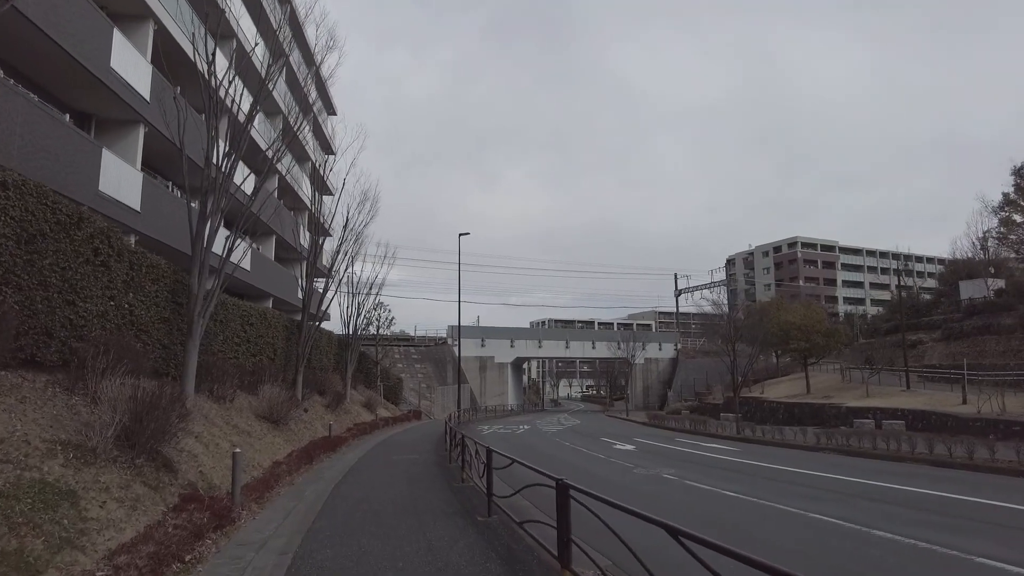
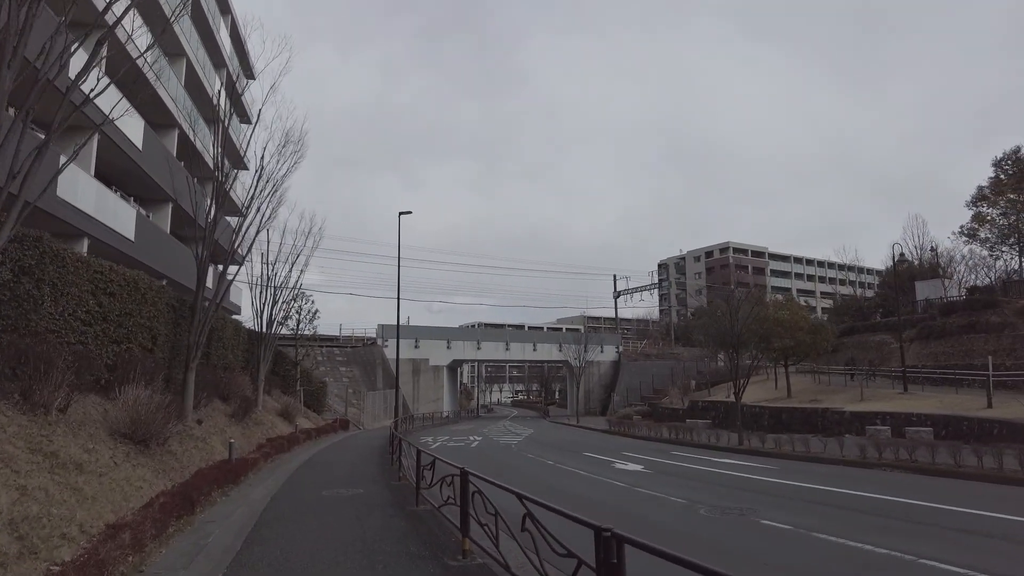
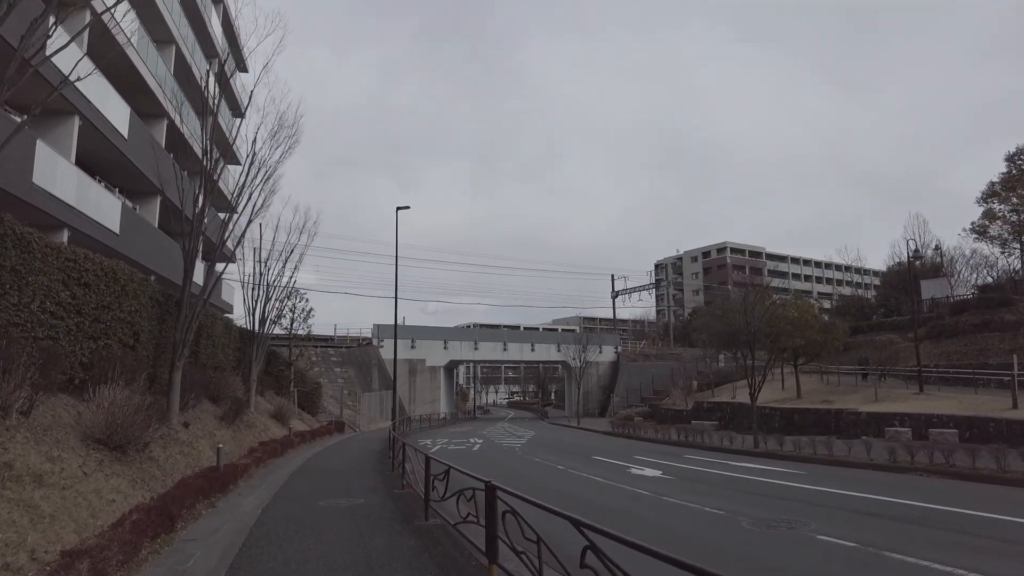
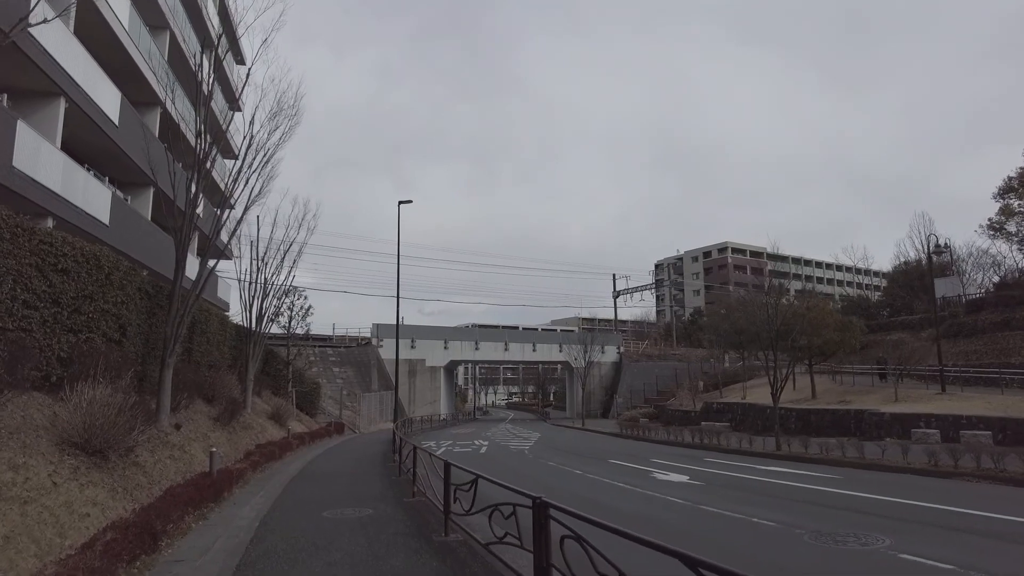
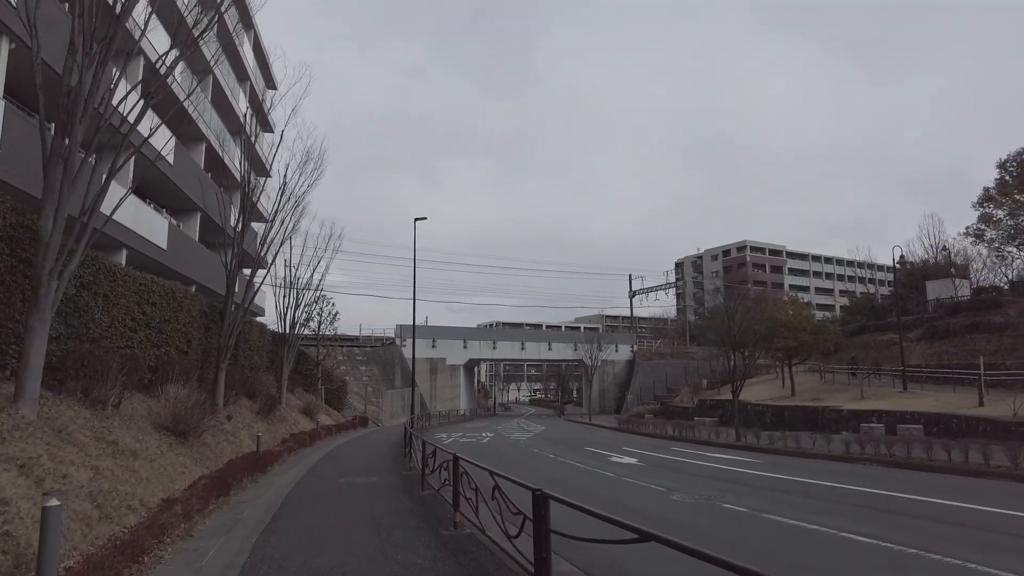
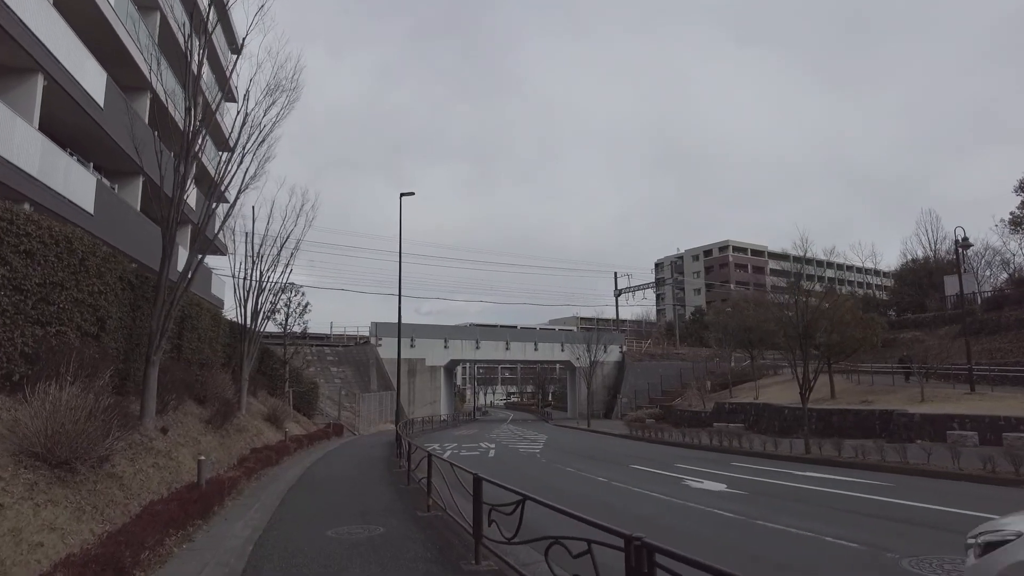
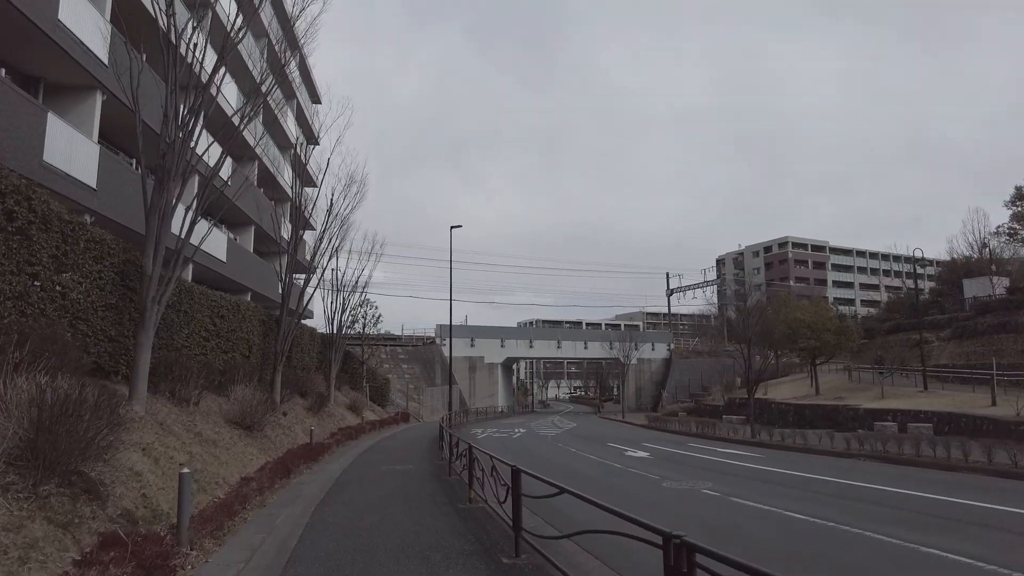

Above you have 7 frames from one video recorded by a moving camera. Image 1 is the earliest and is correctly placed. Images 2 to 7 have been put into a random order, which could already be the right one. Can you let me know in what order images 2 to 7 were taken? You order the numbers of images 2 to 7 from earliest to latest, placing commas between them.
7, 5, 2, 3, 4, 6
